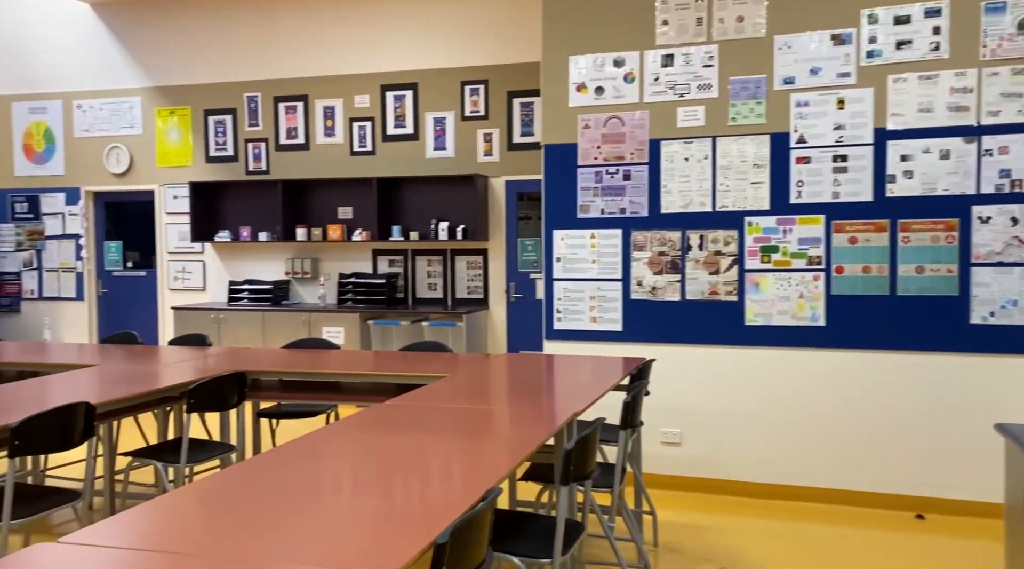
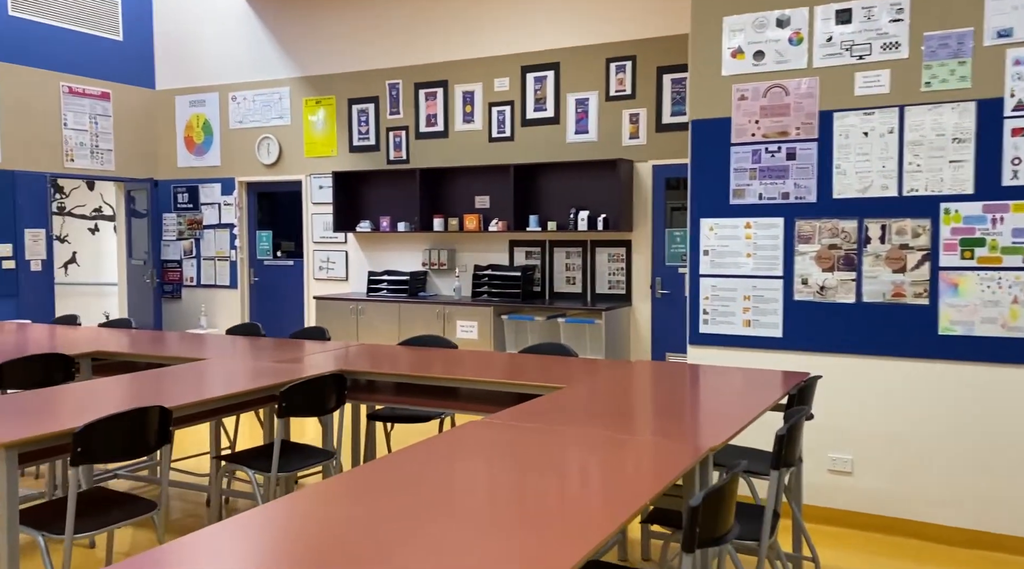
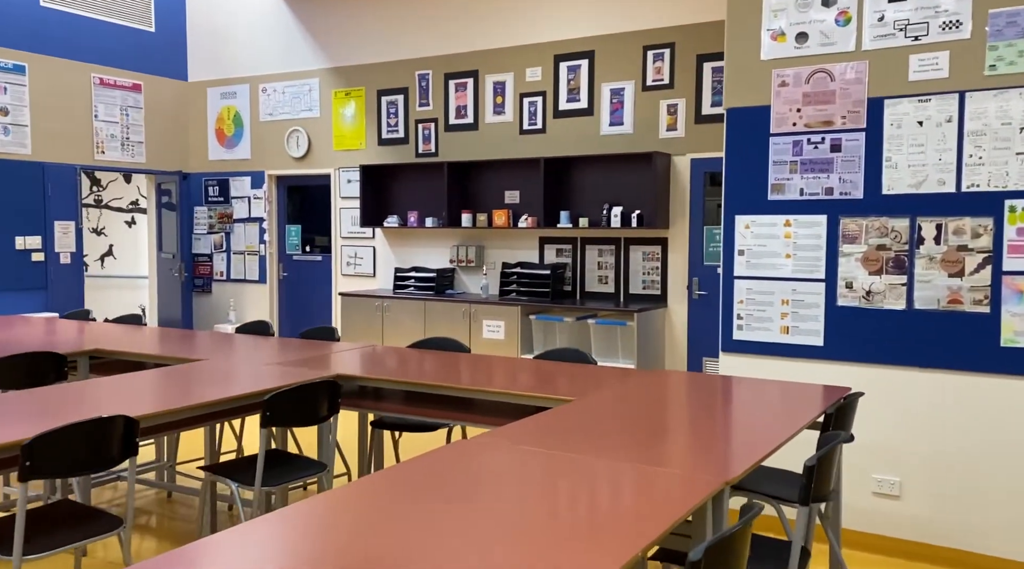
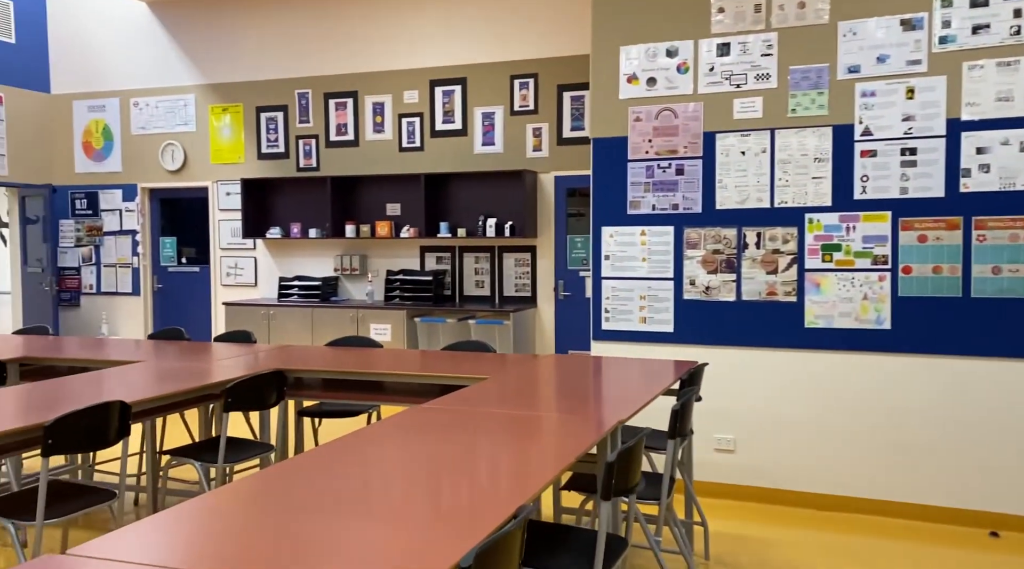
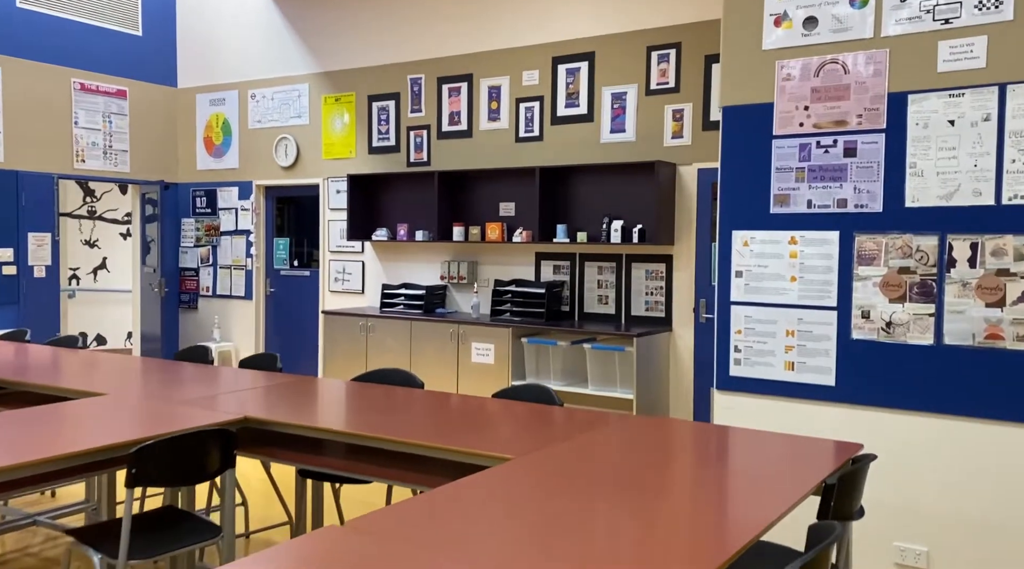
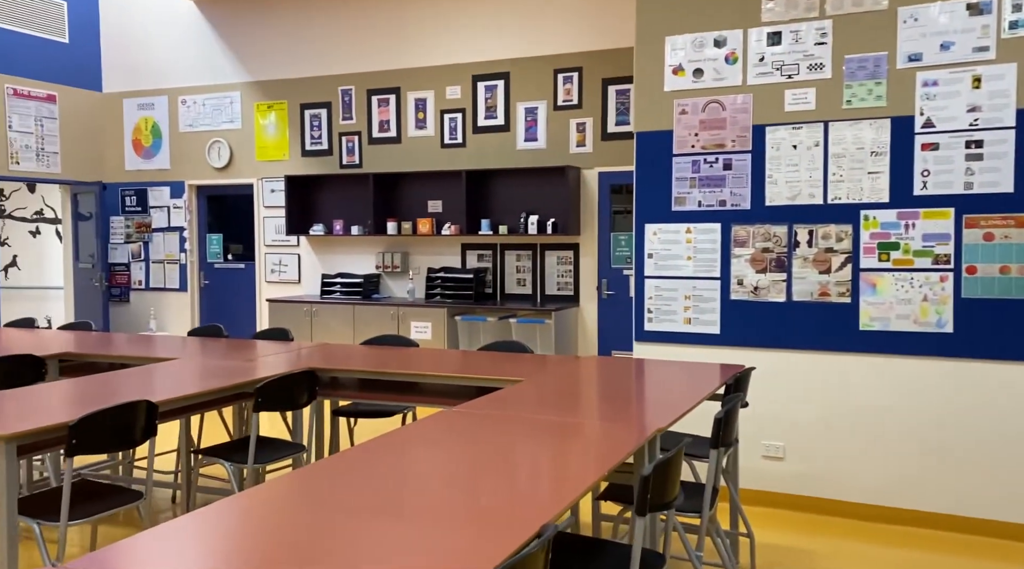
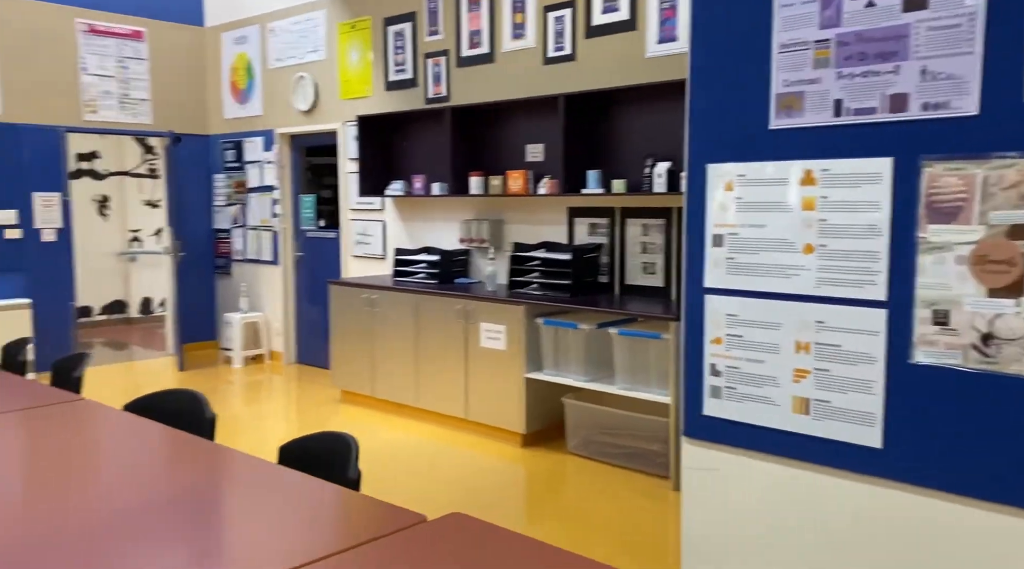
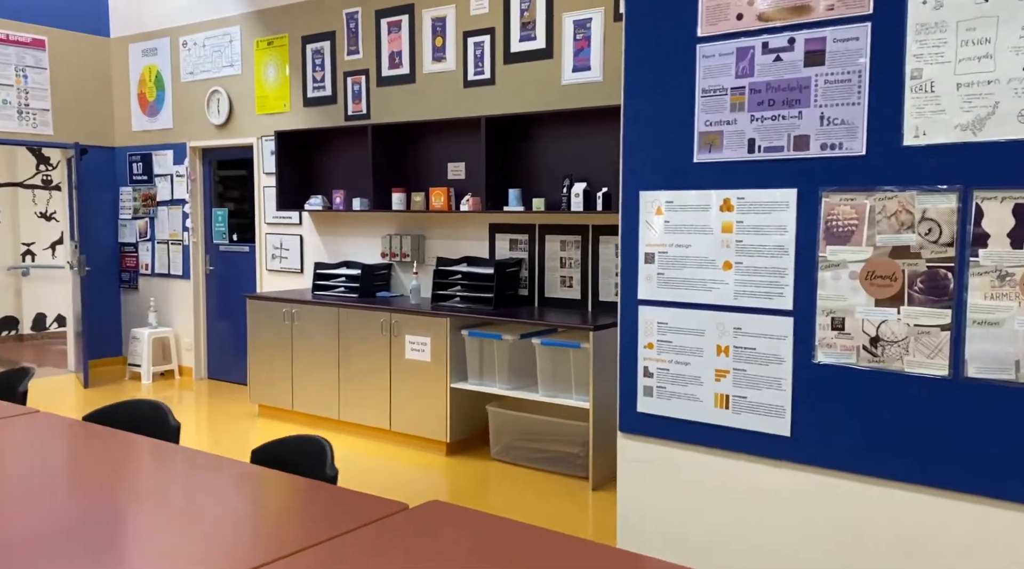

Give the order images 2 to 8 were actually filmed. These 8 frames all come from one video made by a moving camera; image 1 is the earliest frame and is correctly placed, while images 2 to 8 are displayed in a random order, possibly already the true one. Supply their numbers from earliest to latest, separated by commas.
4, 6, 2, 3, 5, 8, 7
